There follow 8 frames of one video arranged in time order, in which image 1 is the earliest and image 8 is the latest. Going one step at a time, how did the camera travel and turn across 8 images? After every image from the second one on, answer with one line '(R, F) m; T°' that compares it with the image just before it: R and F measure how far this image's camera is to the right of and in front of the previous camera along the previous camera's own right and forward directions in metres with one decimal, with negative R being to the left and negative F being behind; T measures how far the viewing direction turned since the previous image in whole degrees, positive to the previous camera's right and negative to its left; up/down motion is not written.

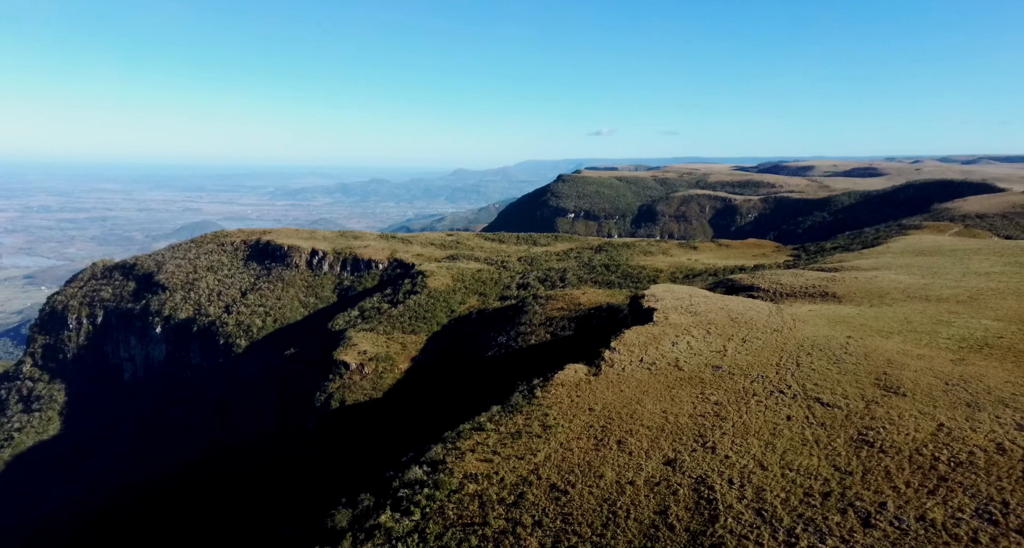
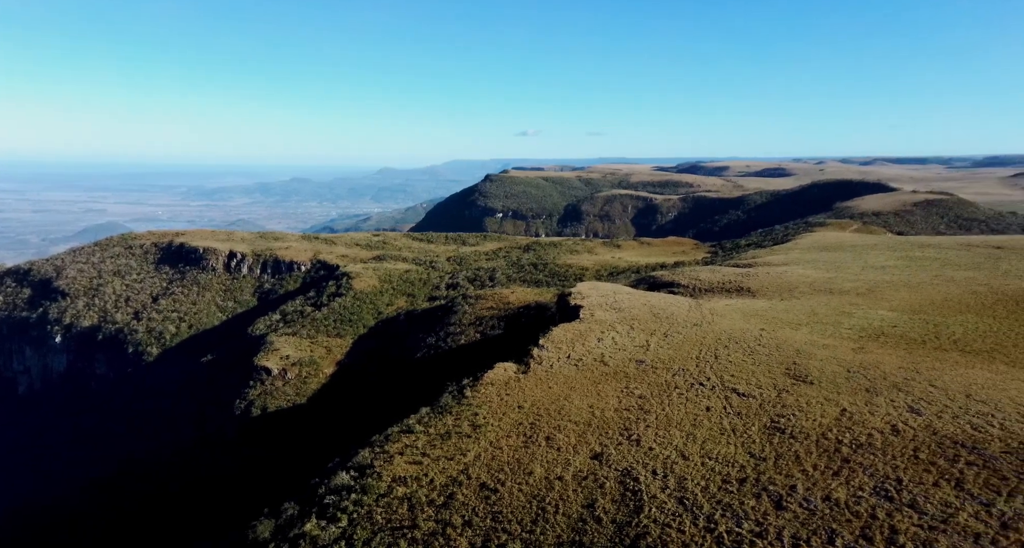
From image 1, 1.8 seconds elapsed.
(+0.2, -1.0) m; +6°
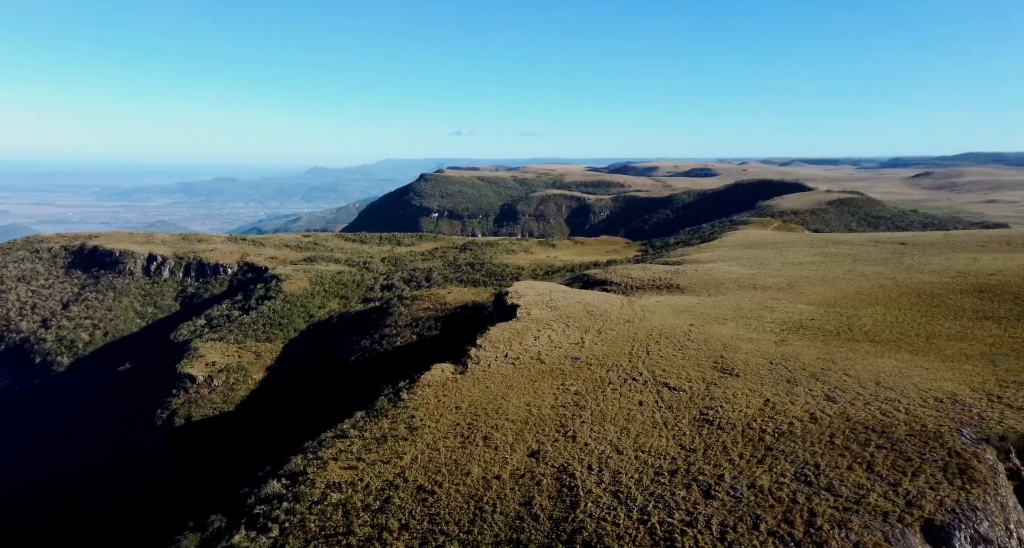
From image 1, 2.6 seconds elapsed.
(+0.1, -0.5) m; +5°
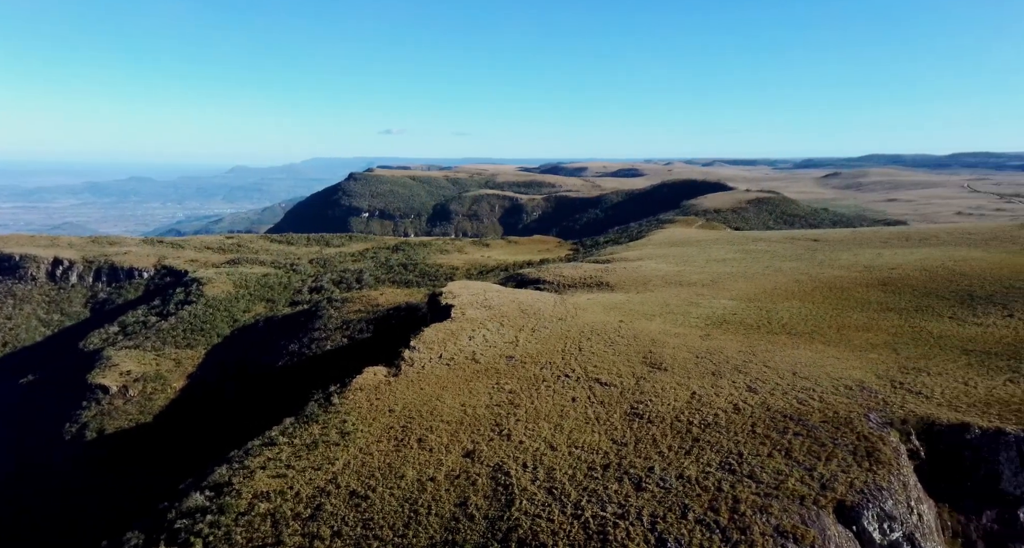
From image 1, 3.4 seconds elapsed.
(+0.1, -0.4) m; +5°
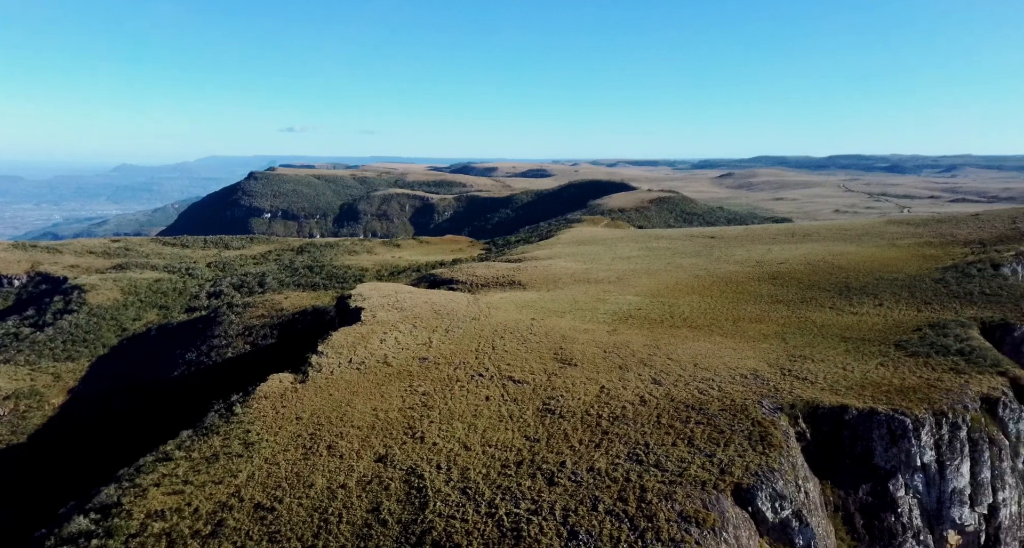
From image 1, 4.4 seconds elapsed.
(+0.2, -0.3) m; +7°
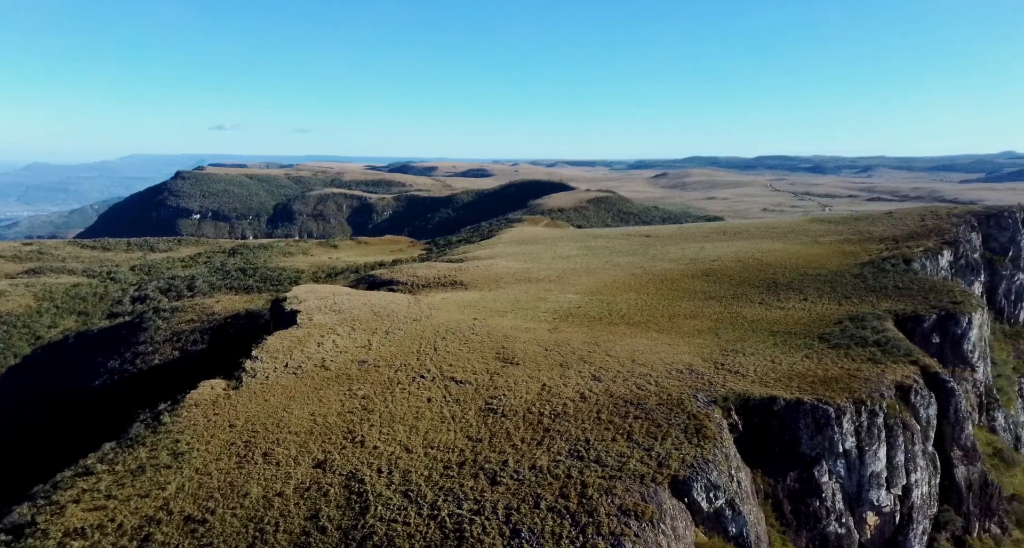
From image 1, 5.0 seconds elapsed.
(+0.2, -0.1) m; +5°
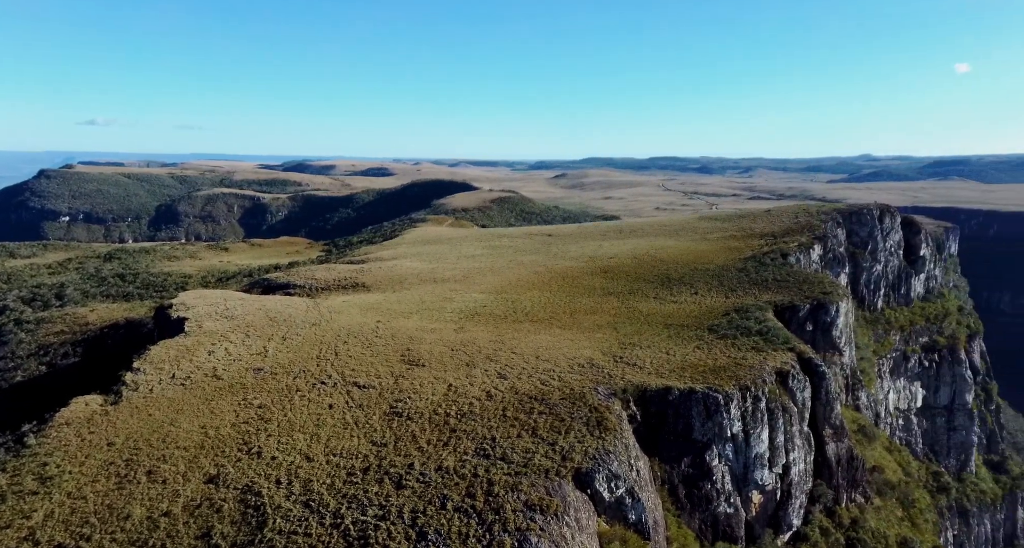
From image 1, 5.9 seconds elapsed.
(+0.3, +0.1) m; +8°
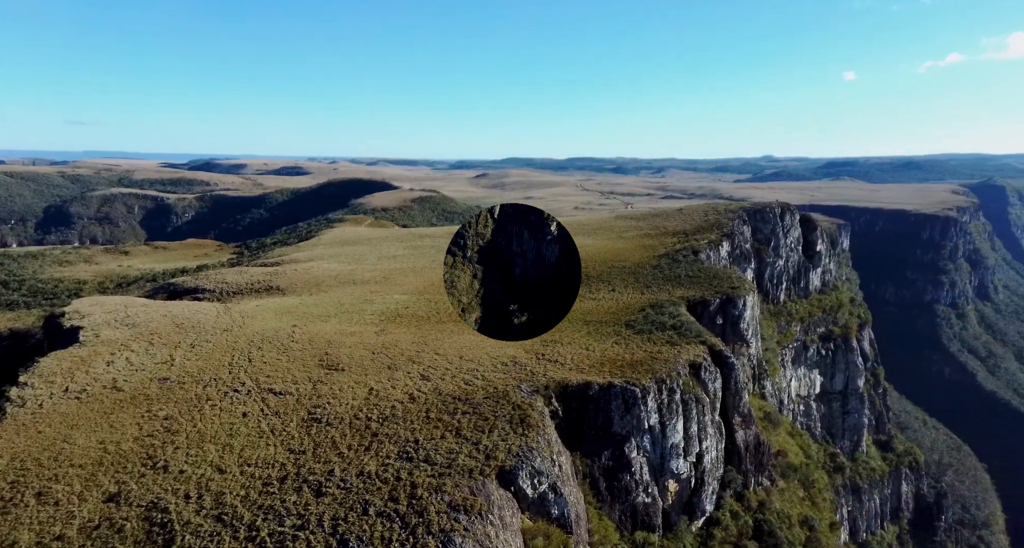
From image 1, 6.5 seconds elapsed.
(-0.3, -0.9) m; +6°
